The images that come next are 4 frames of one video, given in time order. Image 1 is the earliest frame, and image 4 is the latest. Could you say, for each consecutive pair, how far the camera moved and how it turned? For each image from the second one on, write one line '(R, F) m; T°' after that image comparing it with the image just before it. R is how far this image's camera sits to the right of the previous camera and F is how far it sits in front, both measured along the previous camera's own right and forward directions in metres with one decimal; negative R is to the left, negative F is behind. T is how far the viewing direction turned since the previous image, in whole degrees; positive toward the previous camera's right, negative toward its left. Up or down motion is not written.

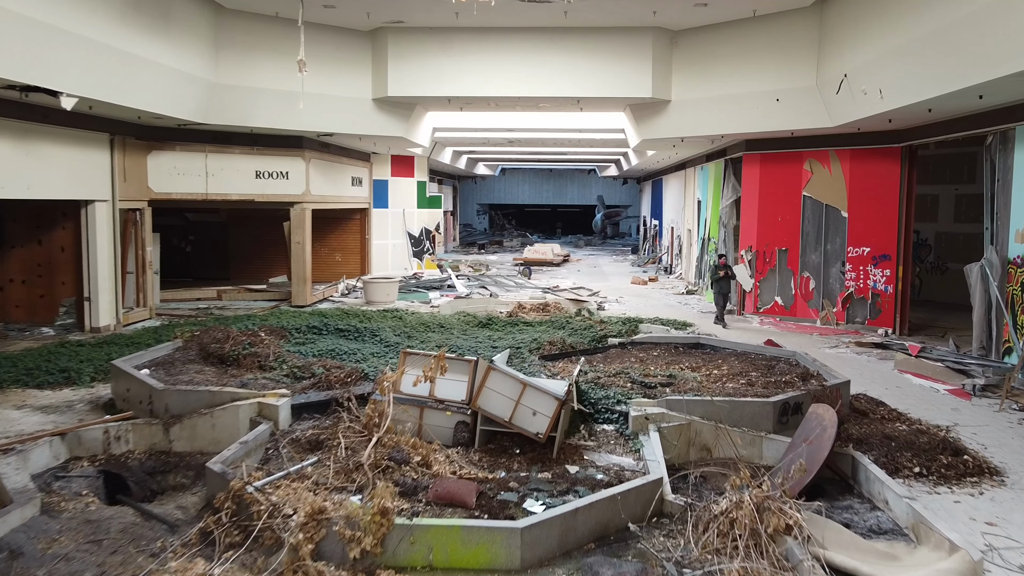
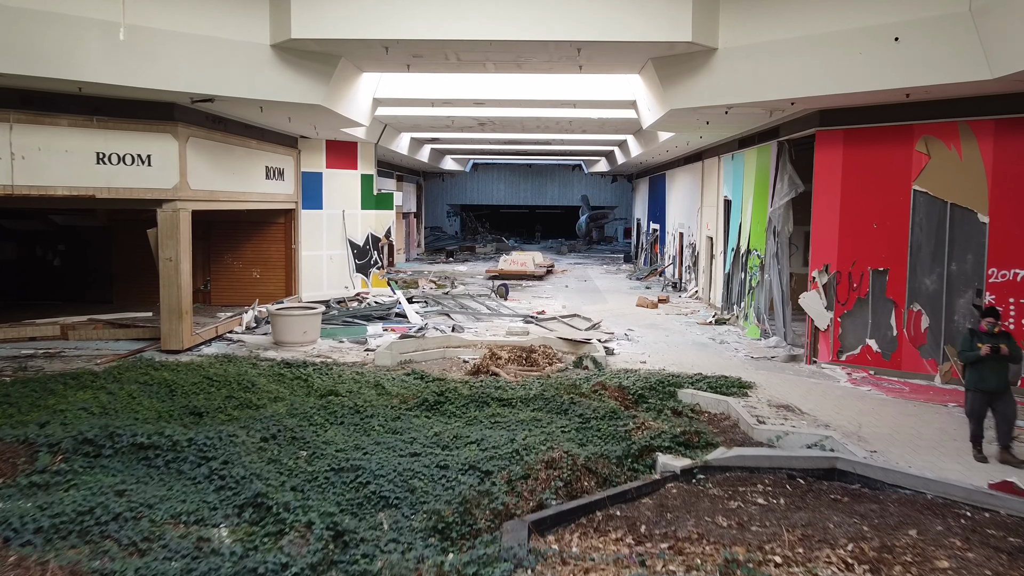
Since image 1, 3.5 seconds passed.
(+0.1, +4.8) m; +2°
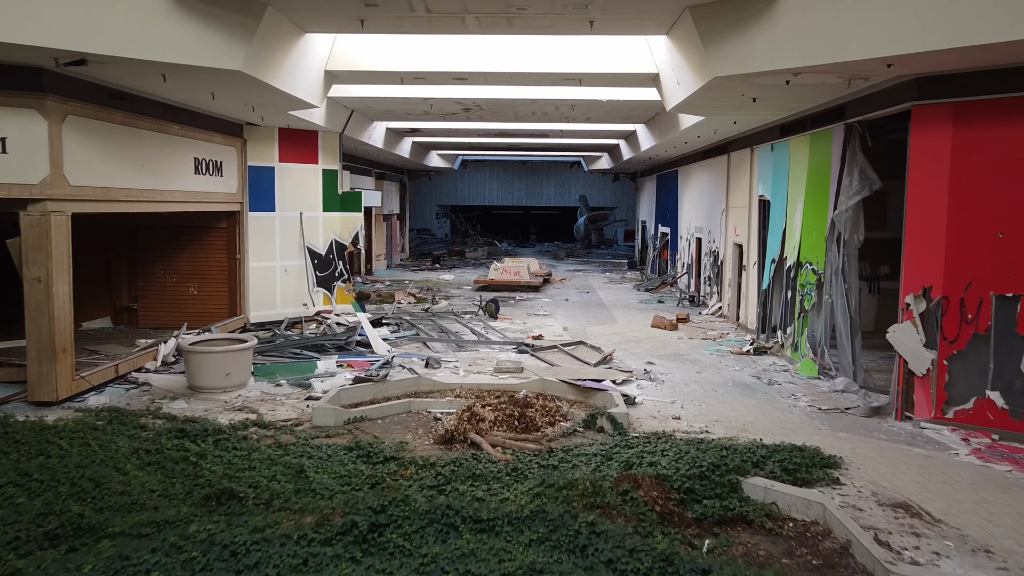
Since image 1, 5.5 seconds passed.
(+0.1, +2.8) m; 0°
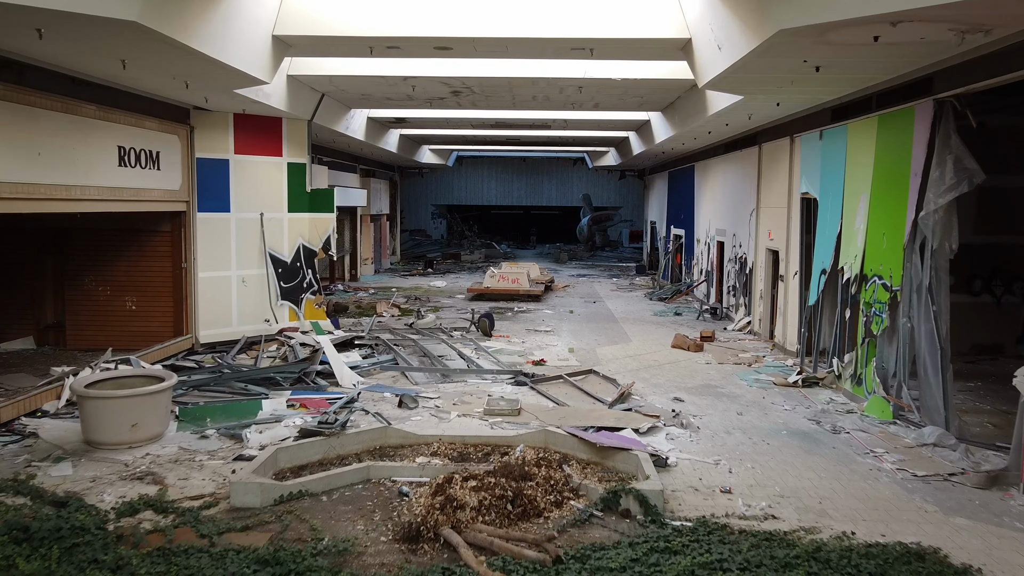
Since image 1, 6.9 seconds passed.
(+0.1, +2.1) m; 0°
